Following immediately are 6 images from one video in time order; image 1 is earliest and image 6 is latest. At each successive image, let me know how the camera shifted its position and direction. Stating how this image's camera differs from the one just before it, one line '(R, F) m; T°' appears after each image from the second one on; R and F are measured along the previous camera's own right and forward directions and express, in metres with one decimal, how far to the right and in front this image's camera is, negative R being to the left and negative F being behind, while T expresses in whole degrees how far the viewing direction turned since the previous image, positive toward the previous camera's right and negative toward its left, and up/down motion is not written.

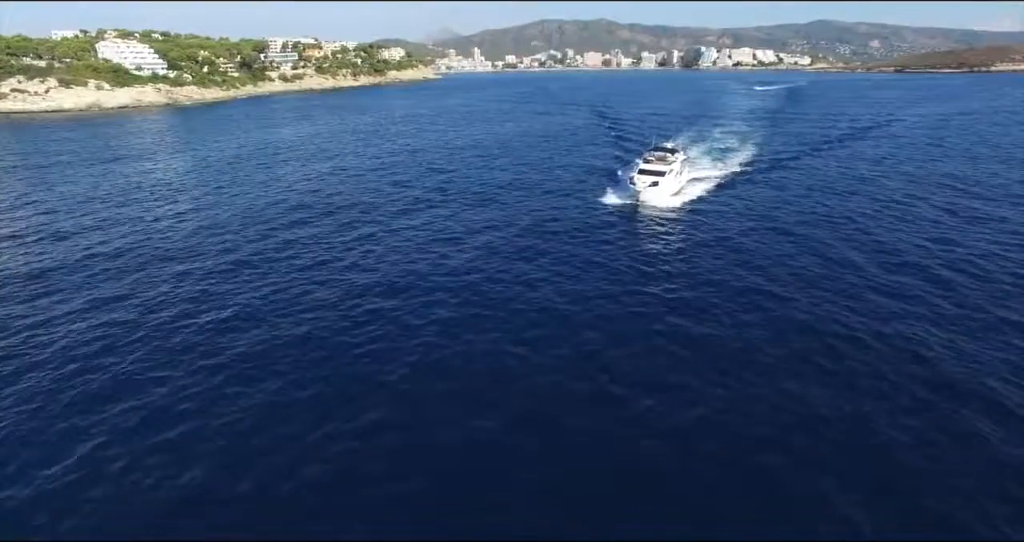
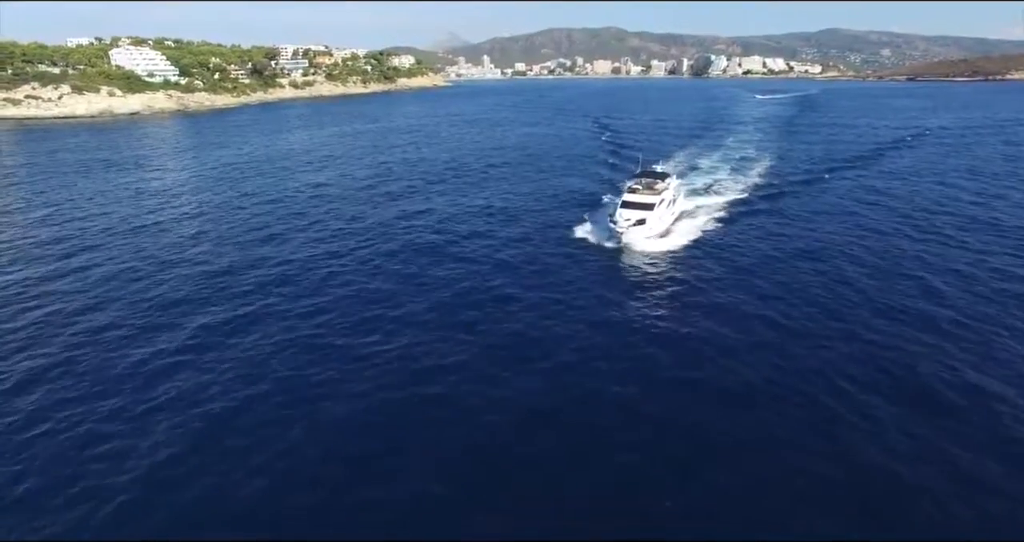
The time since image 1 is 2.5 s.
(+0.3, +2.7) m; -1°
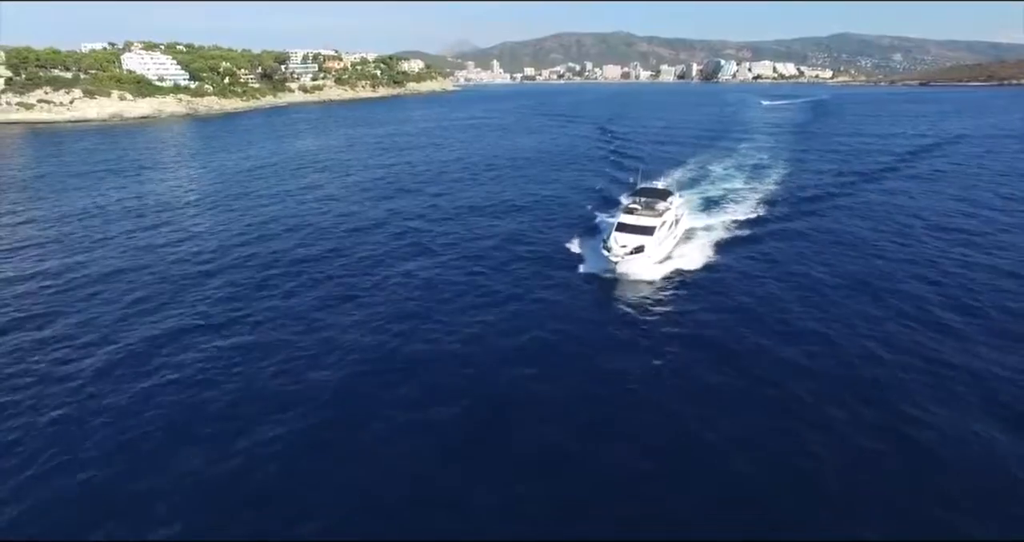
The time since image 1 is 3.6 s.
(+0.9, +3.0) m; -1°
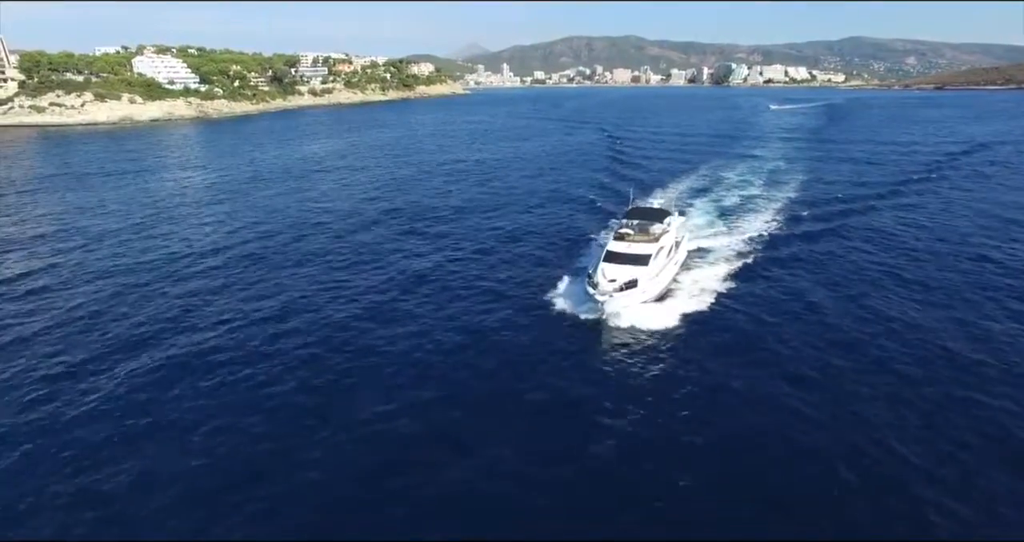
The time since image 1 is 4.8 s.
(+1.5, +4.8) m; -1°
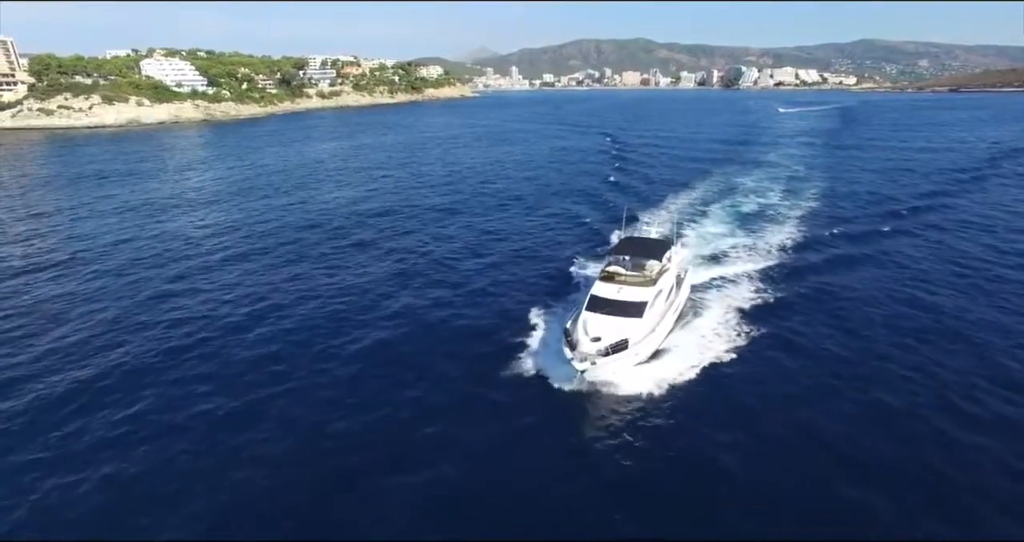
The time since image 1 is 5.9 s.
(+1.8, +6.1) m; -1°
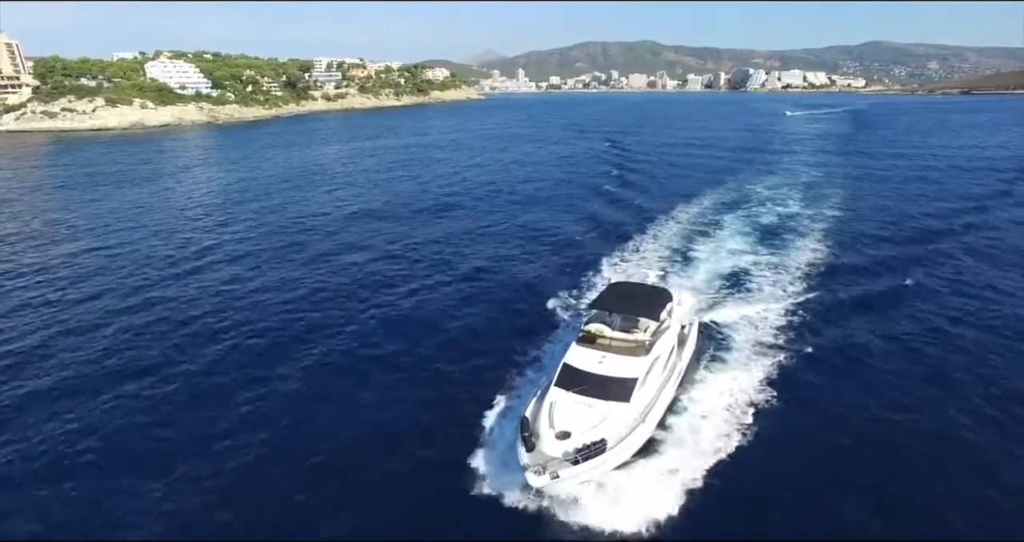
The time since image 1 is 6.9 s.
(+2.0, +6.2) m; -1°
